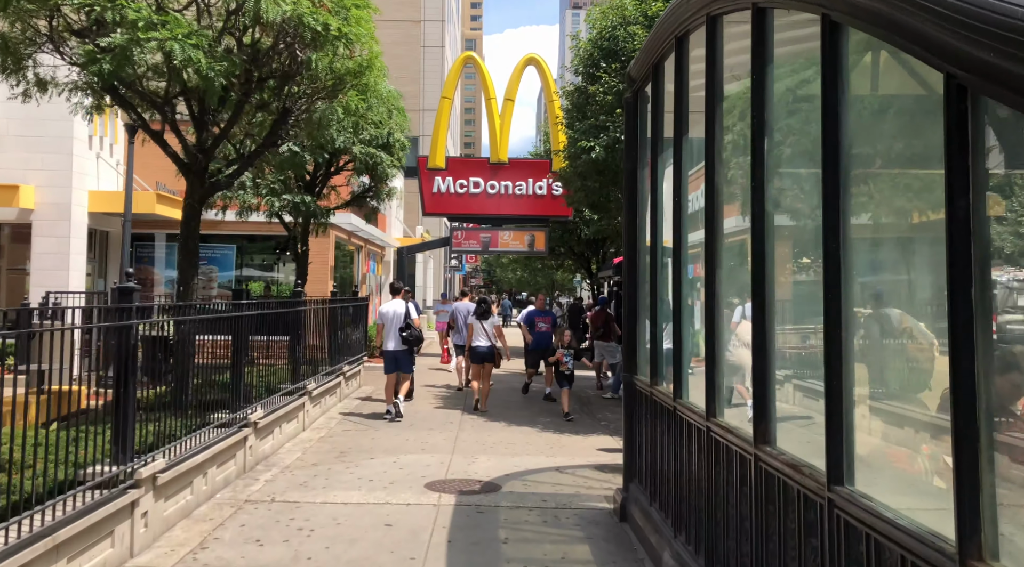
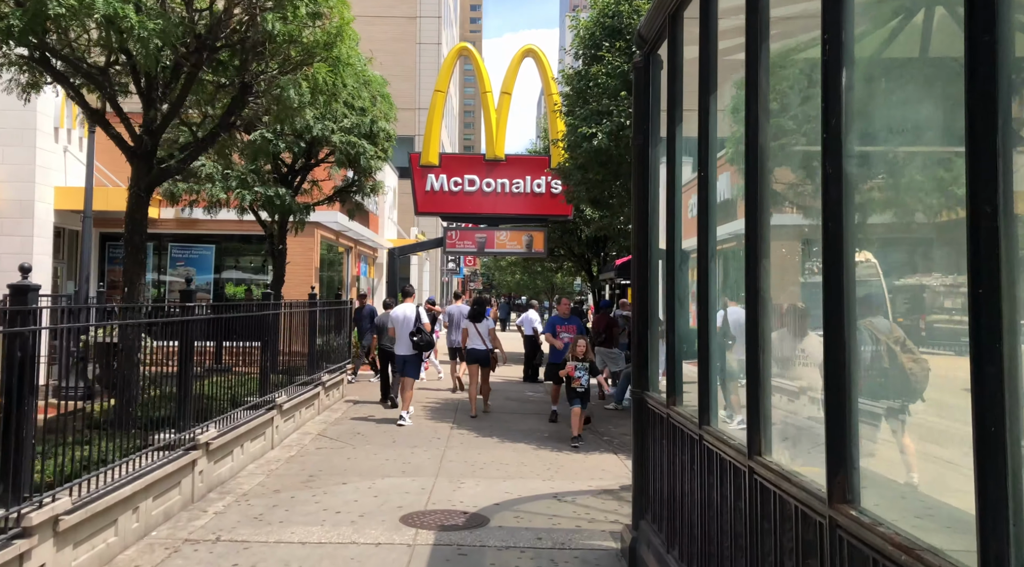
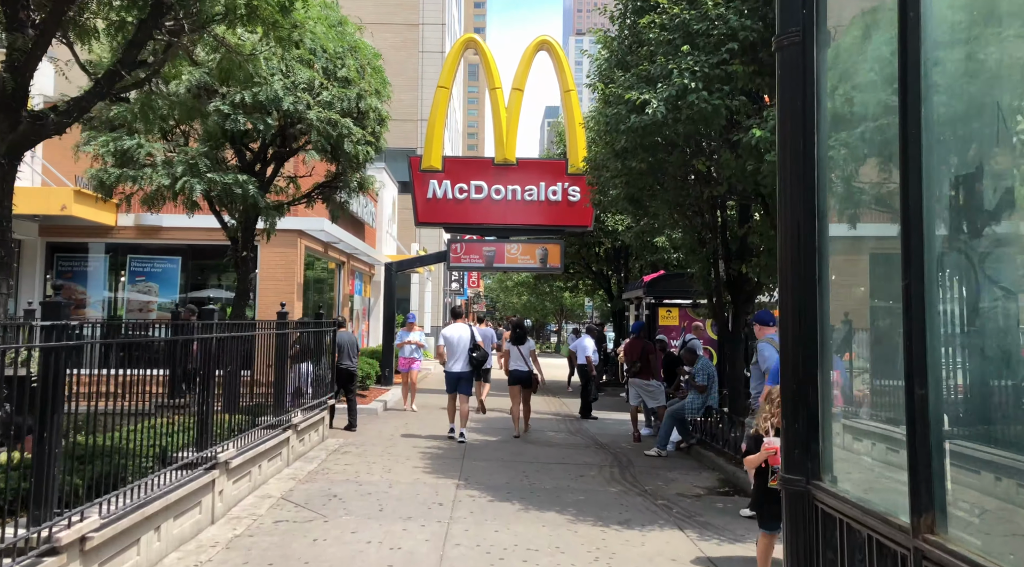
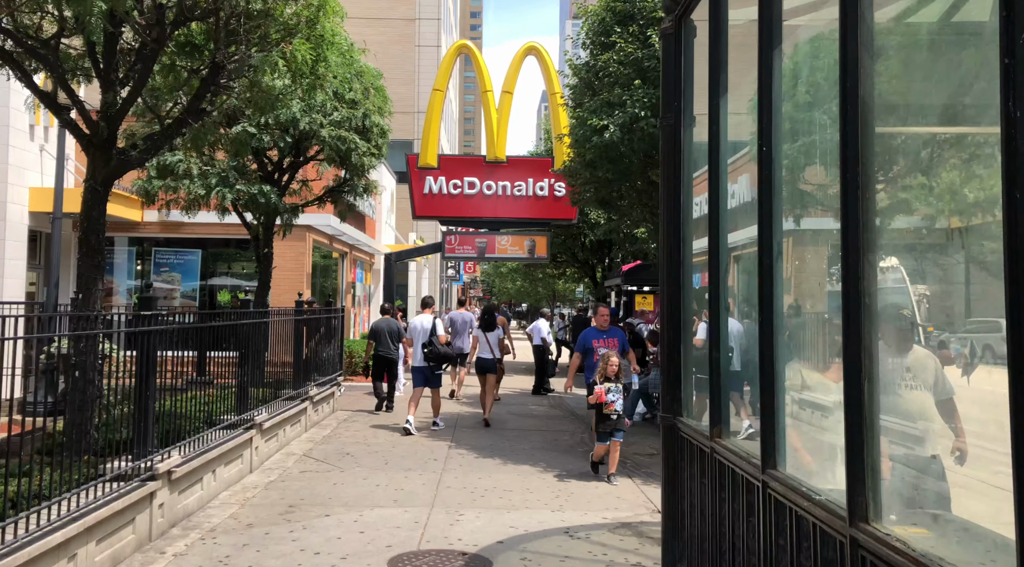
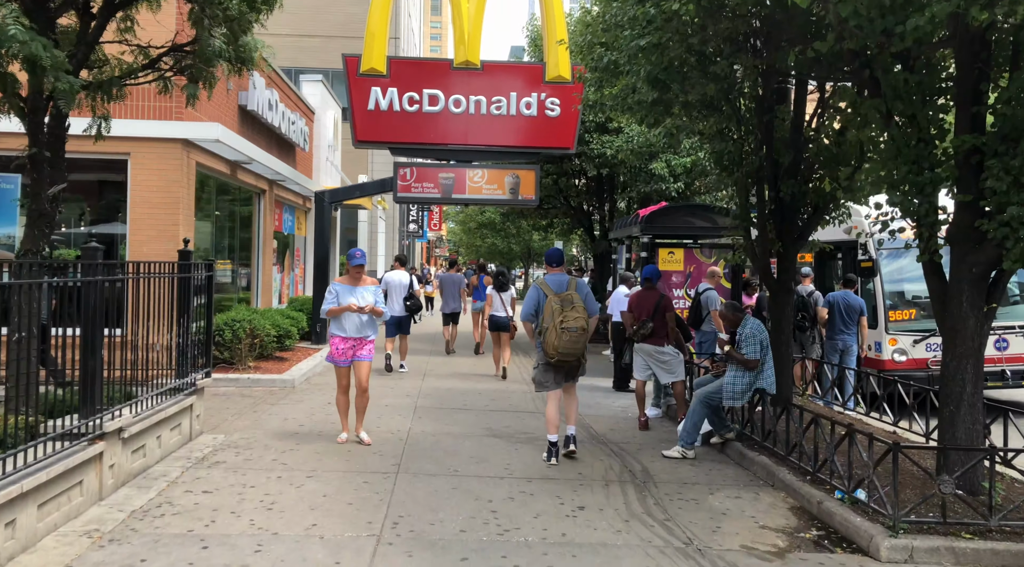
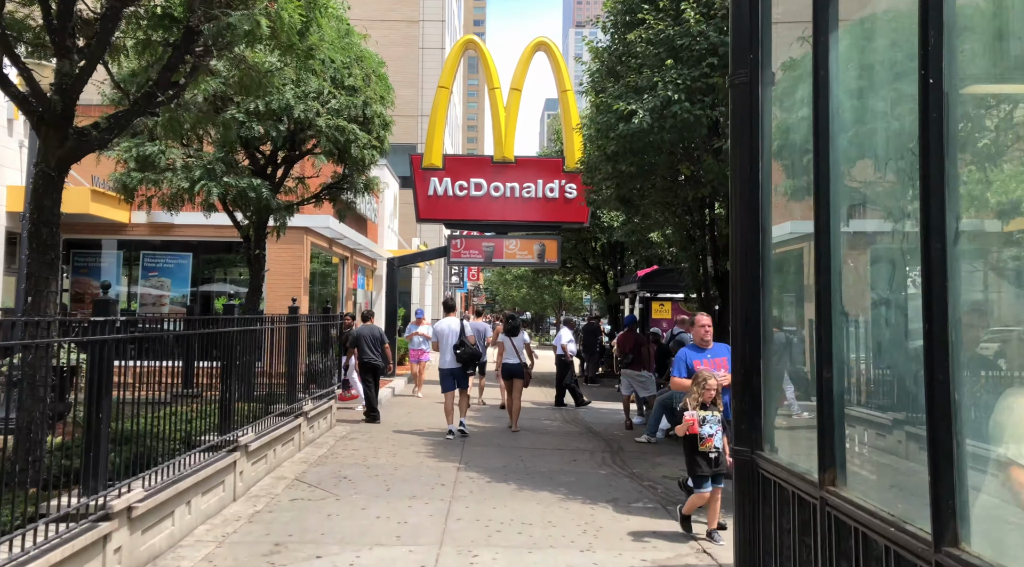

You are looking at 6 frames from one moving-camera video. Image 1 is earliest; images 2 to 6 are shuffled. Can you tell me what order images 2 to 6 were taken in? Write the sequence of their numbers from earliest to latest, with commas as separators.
2, 4, 6, 3, 5
